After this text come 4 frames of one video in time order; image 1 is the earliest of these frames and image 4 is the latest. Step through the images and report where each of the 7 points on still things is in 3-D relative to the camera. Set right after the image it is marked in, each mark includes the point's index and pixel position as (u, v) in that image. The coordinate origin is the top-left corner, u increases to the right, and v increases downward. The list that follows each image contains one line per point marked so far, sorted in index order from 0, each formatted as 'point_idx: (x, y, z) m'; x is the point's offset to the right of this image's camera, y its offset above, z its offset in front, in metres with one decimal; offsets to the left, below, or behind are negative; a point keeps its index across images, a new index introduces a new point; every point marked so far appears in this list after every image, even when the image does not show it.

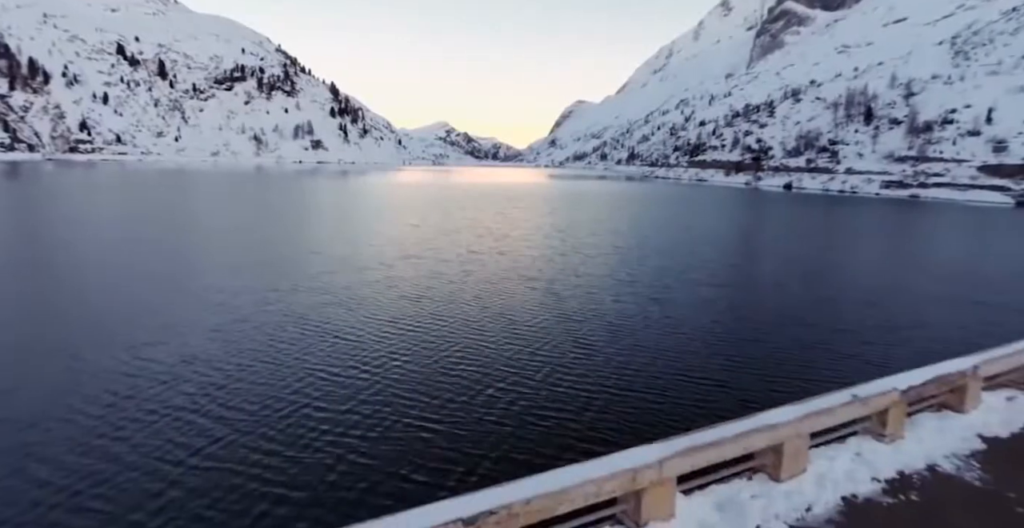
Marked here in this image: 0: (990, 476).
0: (+4.5, -2.0, +4.9) m
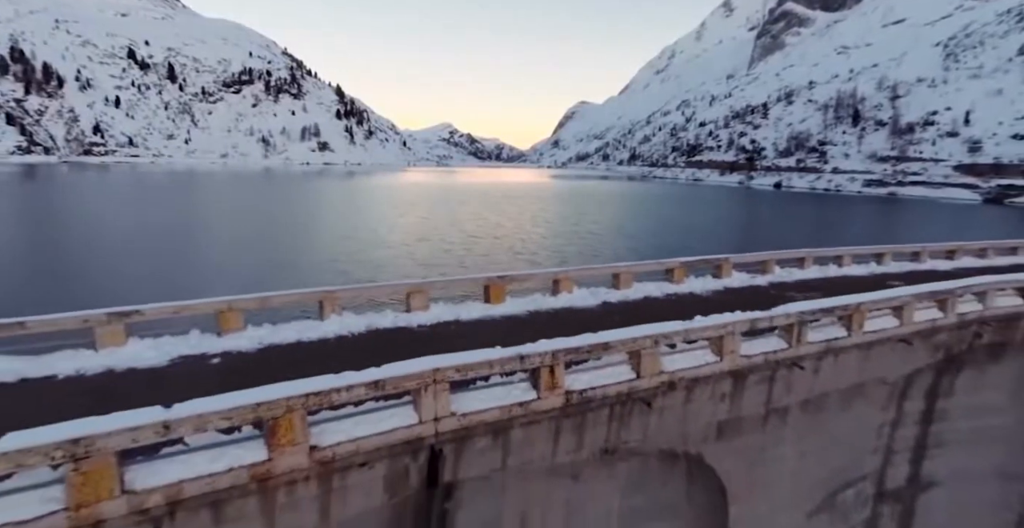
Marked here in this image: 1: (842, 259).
0: (+4.5, -0.8, +11.2) m
1: (+8.5, +0.1, +13.2) m
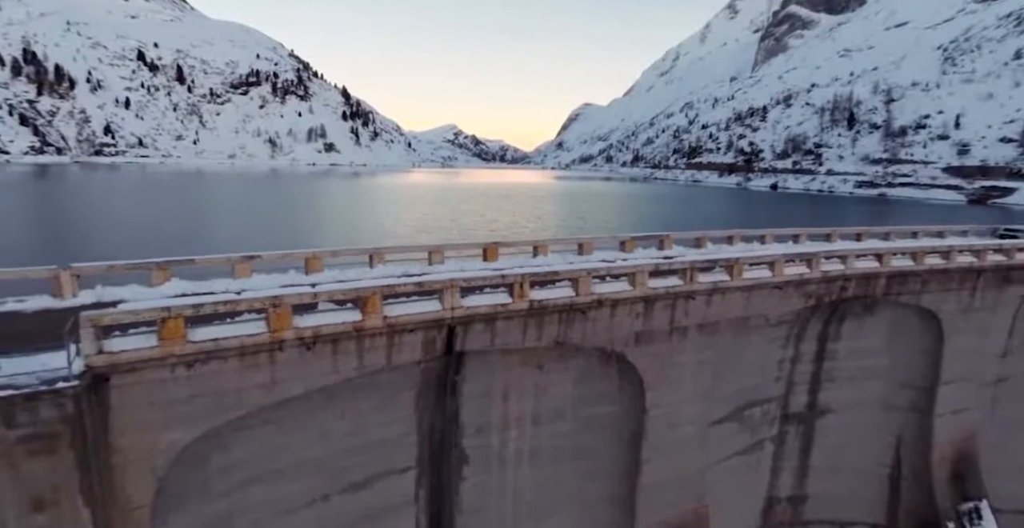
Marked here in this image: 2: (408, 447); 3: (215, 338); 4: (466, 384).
0: (+4.3, 0.0, +14.8) m
1: (+8.3, +0.9, +16.8) m
2: (-2.0, -3.5, +9.9) m
3: (-4.1, -1.0, +7.1) m
4: (-0.9, -2.3, +9.9) m
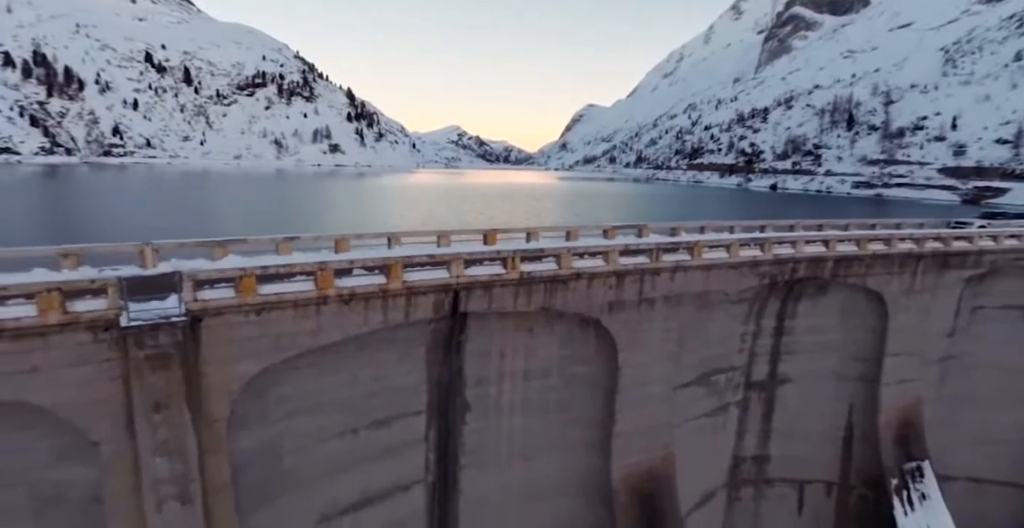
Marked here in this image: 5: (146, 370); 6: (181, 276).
0: (+4.2, +0.4, +17.0) m
1: (+8.2, +1.3, +19.0) m
2: (-2.2, -3.0, +12.1) m
3: (-4.2, -0.5, +9.3) m
4: (-1.0, -1.8, +12.1) m
5: (-5.8, -1.7, +8.1) m
6: (-5.5, -0.2, +8.6) m
